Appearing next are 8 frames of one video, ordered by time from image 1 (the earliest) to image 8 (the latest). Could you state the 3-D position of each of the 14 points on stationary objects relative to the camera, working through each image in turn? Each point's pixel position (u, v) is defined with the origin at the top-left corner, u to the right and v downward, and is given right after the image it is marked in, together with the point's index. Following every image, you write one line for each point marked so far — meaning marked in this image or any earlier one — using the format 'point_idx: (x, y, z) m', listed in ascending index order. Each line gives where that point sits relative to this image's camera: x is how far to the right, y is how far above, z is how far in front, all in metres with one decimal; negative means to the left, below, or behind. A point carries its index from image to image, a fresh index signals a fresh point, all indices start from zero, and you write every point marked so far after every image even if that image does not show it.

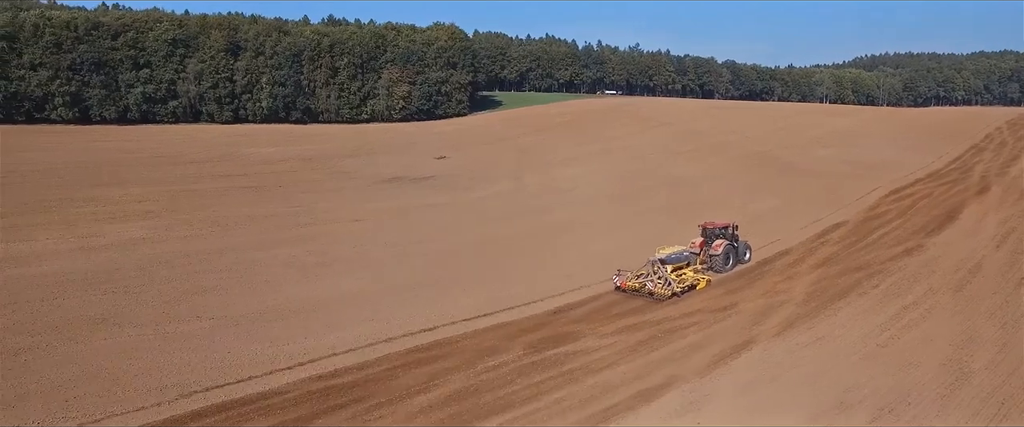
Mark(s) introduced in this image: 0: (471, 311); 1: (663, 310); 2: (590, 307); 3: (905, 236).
0: (-0.7, -1.8, +14.3) m
1: (+2.7, -1.8, +13.3) m
2: (+1.5, -1.8, +13.8) m
3: (+9.8, -0.5, +17.8) m
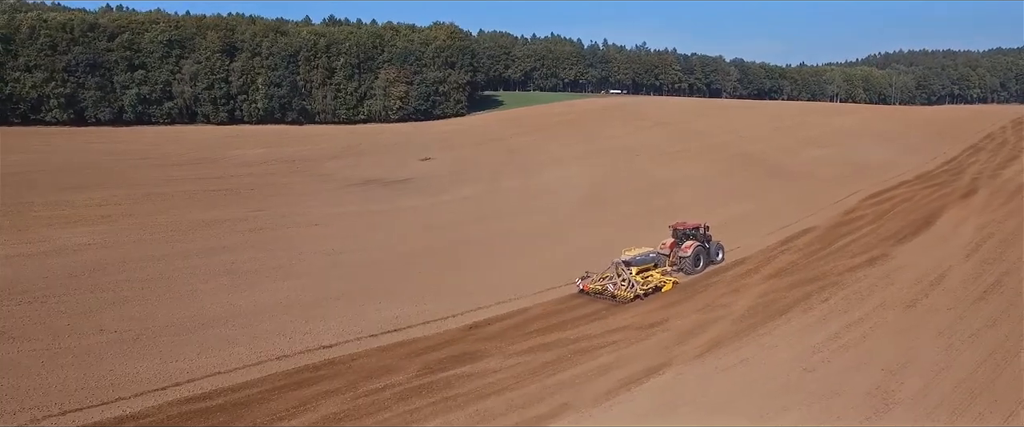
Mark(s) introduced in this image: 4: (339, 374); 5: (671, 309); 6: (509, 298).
0: (-2.2, -2.0, +13.4) m
1: (+1.2, -2.0, +12.4) m
2: (0.0, -1.9, +12.9) m
3: (+8.4, -0.7, +16.6) m
4: (-2.6, -2.4, +10.9) m
5: (+2.8, -1.7, +13.0) m
6: (0.0, -1.6, +15.0) m
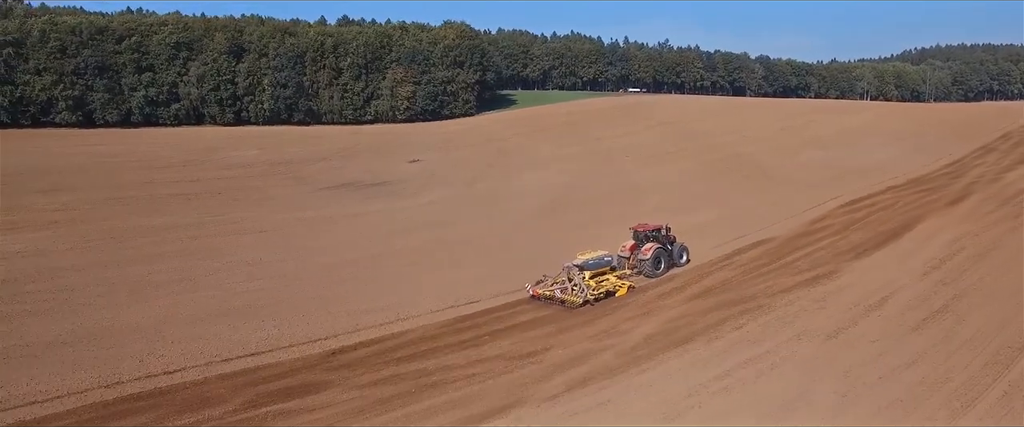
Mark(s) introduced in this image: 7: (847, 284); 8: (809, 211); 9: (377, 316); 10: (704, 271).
0: (-4.3, -2.2, +12.3) m
1: (-0.9, -2.2, +11.0) m
2: (-2.1, -2.1, +11.6) m
3: (+6.5, -0.9, +14.8) m
4: (-4.8, -2.6, +9.8) m
5: (+0.8, -1.9, +11.5) m
6: (-2.0, -1.8, +13.8) m
7: (+6.1, -1.3, +13.2) m
8: (+7.9, +0.1, +19.1) m
9: (-2.5, -1.8, +13.6) m
10: (+3.9, -1.2, +14.7) m
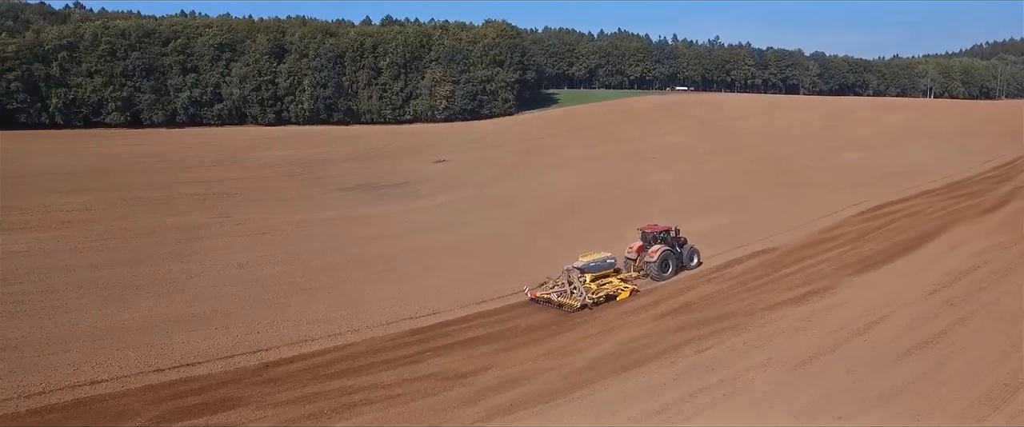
0: (-5.0, -2.2, +11.8) m
1: (-1.8, -2.3, +10.2) m
2: (-2.9, -2.2, +10.9) m
3: (+5.9, -1.1, +13.4) m
4: (-5.7, -2.7, +9.3) m
5: (-0.1, -2.0, +10.6) m
6: (-2.6, -1.9, +13.1) m
7: (+5.4, -1.4, +11.8) m
8: (+7.7, -0.1, +17.6) m
9: (-3.2, -1.9, +13.0) m
10: (+3.4, -1.3, +13.5) m
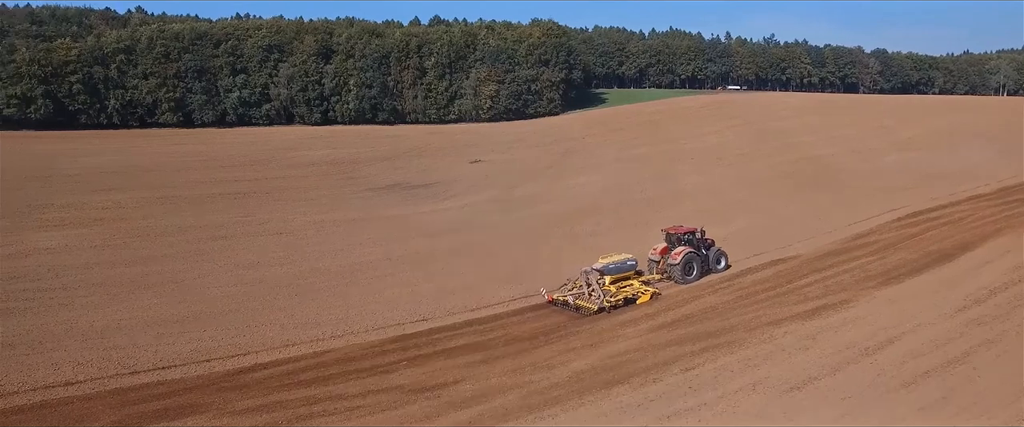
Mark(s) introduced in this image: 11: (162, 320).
0: (-5.2, -2.2, +11.6) m
1: (-2.1, -2.3, +9.8) m
2: (-3.2, -2.2, +10.6) m
3: (+5.8, -1.2, +12.4) m
4: (-6.2, -2.7, +9.2) m
5: (-0.4, -2.1, +10.0) m
6: (-2.7, -1.9, +12.7) m
7: (+5.1, -1.5, +10.8) m
8: (+7.9, -0.3, +16.4) m
9: (-3.3, -1.9, +12.7) m
10: (+3.3, -1.4, +12.7) m
11: (-6.5, -2.0, +13.5) m
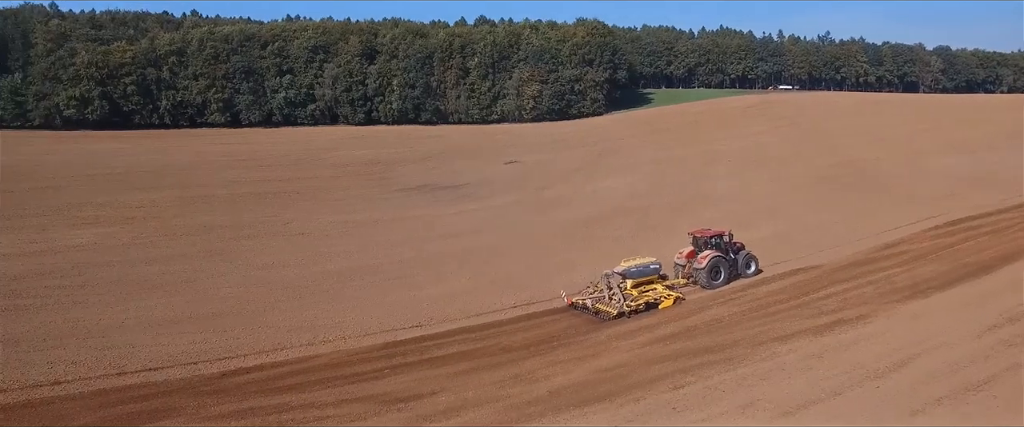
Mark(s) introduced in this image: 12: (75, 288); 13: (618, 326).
0: (-5.3, -2.2, +11.5) m
1: (-2.4, -2.3, +9.5) m
2: (-3.4, -2.3, +10.4) m
3: (+5.8, -1.3, +11.5) m
4: (-6.4, -2.7, +9.2) m
5: (-0.6, -2.2, +9.6) m
6: (-2.8, -2.0, +12.4) m
7: (+4.9, -1.7, +10.0) m
8: (+8.2, -0.4, +15.3) m
9: (-3.3, -2.0, +12.4) m
10: (+3.2, -1.5, +12.0) m
11: (-6.5, -2.0, +13.5) m
12: (-9.8, -1.7, +16.2) m
13: (+1.7, -1.8, +11.3) m
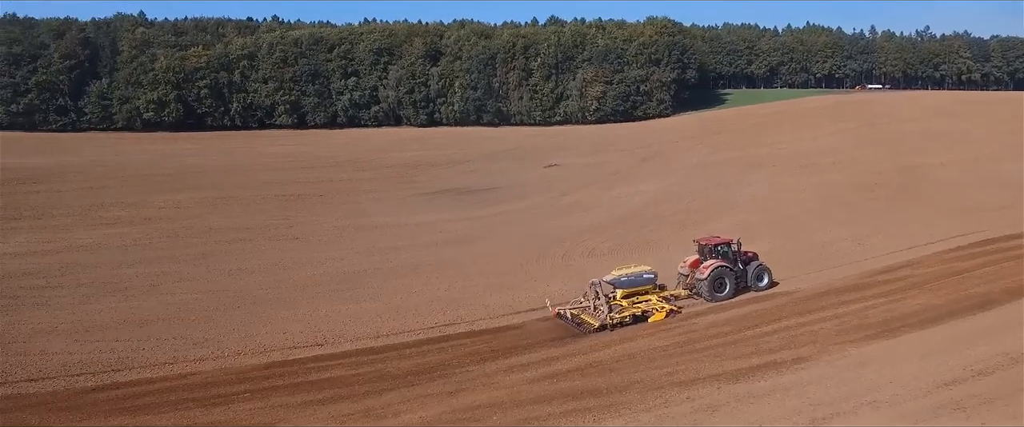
0: (-6.7, -2.3, +11.2) m
1: (-4.1, -2.5, +8.8) m
2: (-5.0, -2.4, +9.8) m
3: (+4.3, -1.6, +9.6) m
4: (-8.2, -2.7, +9.0) m
5: (-2.3, -2.3, +8.6) m
6: (-4.1, -2.1, +11.7) m
7: (+3.2, -1.9, +8.2) m
8: (+7.2, -0.7, +13.1) m
9: (-4.6, -2.1, +11.8) m
10: (+1.8, -1.7, +10.5) m
11: (-7.6, -2.1, +13.3) m
12: (-10.5, -1.7, +16.4) m
13: (+0.2, -2.0, +10.0) m
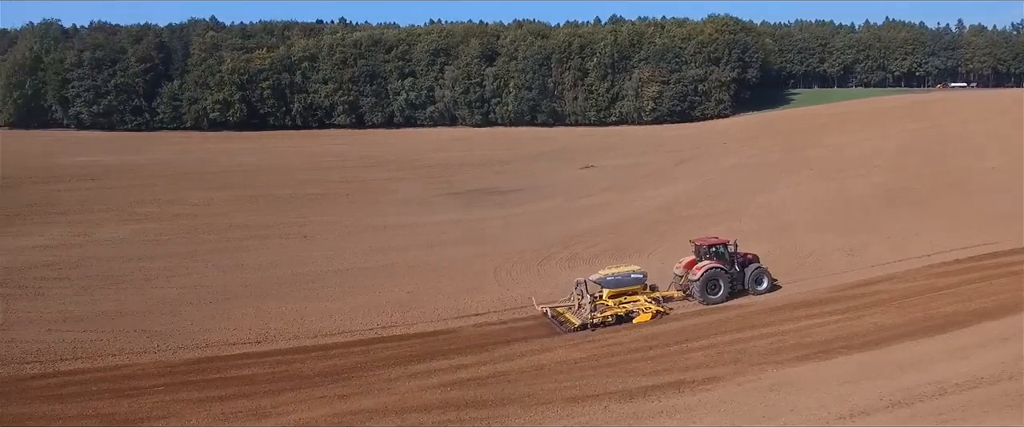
0: (-7.7, -2.2, +11.6) m
1: (-5.3, -2.4, +8.9) m
2: (-6.1, -2.3, +10.0) m
3: (+3.1, -1.7, +8.8) m
4: (-9.3, -2.6, +9.6) m
5: (-3.6, -2.3, +8.6) m
6: (-4.9, -2.0, +11.8) m
7: (+1.9, -2.0, +7.5) m
8: (+6.4, -0.9, +11.9) m
9: (-5.5, -2.0, +12.0) m
10: (+0.8, -1.8, +9.9) m
11: (-8.3, -2.0, +13.8) m
12: (-10.8, -1.5, +17.2) m
13: (-0.9, -2.0, +9.6) m
